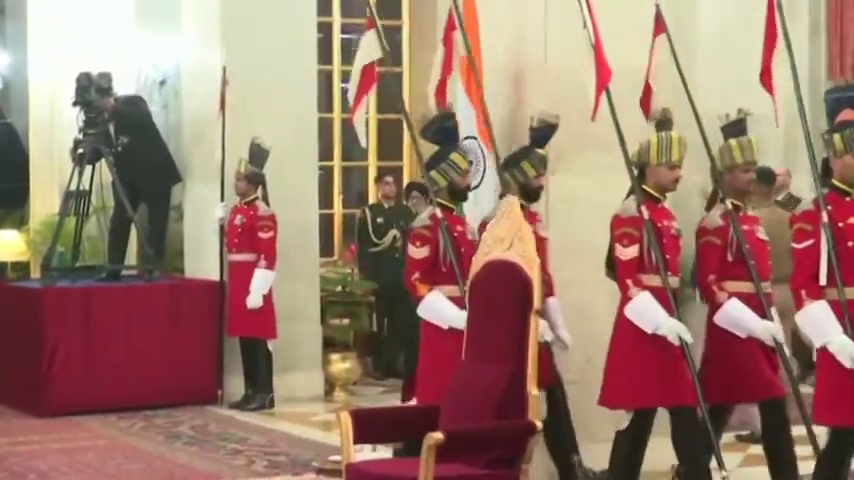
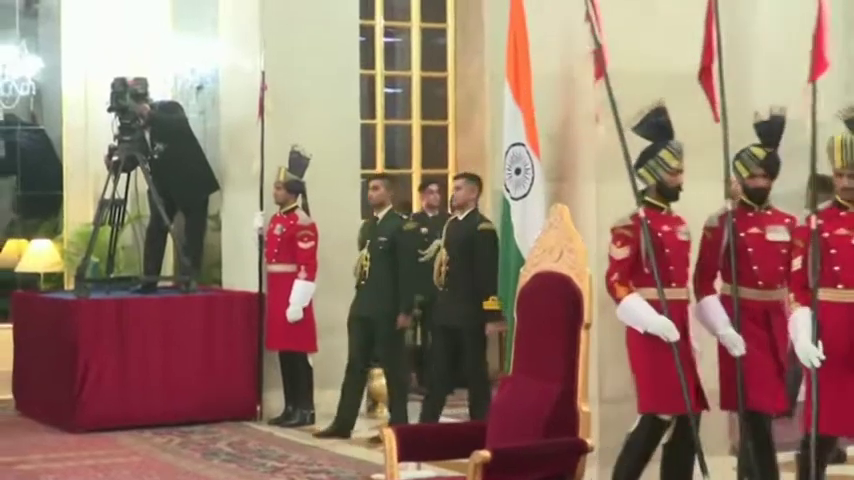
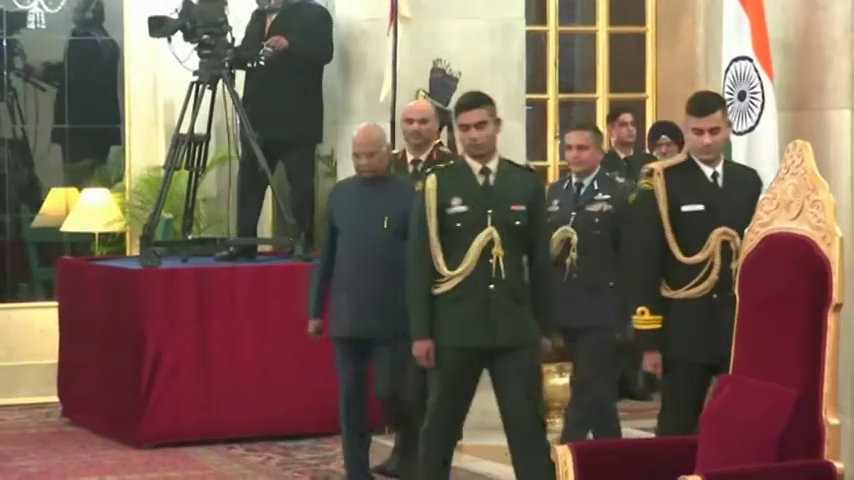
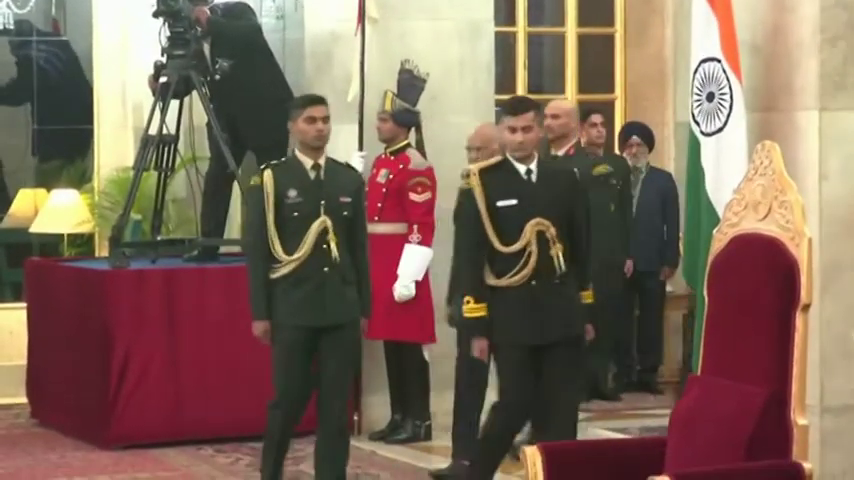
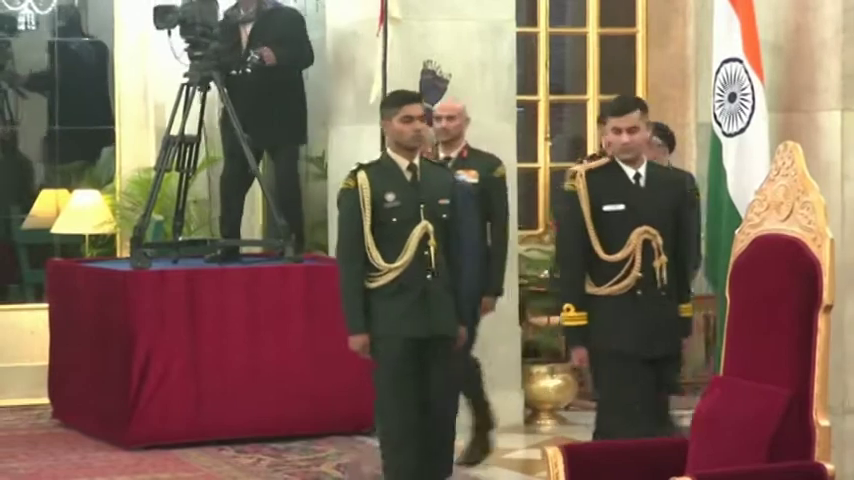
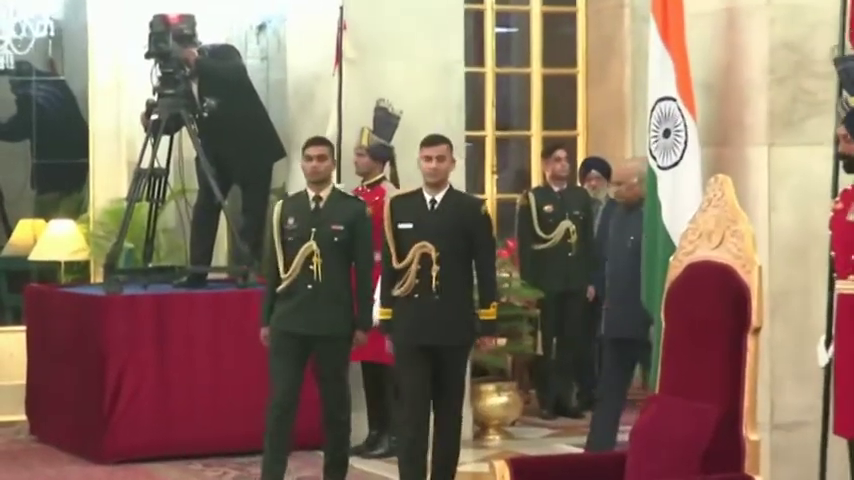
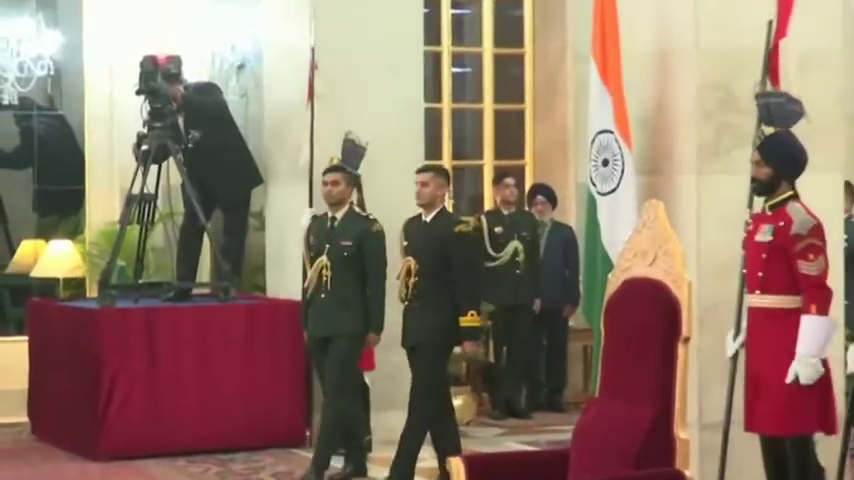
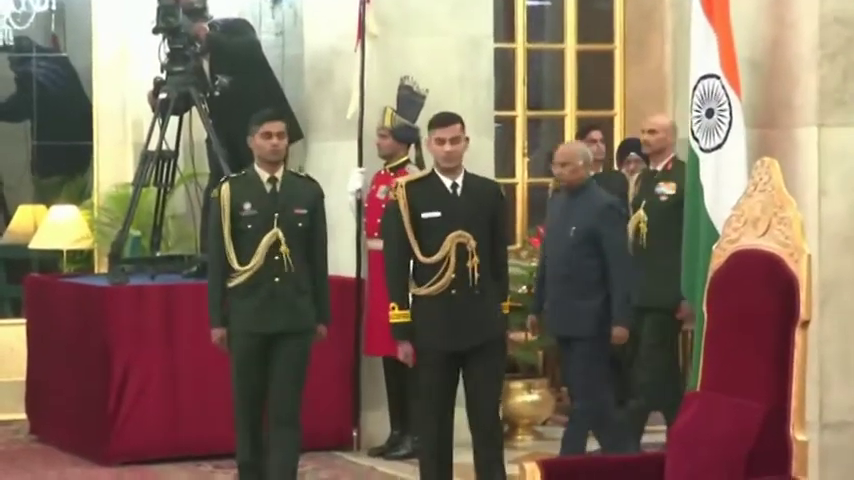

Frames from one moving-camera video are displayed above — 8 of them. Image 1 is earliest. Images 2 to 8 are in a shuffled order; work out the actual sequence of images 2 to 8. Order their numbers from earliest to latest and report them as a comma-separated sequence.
2, 7, 6, 8, 4, 5, 3
